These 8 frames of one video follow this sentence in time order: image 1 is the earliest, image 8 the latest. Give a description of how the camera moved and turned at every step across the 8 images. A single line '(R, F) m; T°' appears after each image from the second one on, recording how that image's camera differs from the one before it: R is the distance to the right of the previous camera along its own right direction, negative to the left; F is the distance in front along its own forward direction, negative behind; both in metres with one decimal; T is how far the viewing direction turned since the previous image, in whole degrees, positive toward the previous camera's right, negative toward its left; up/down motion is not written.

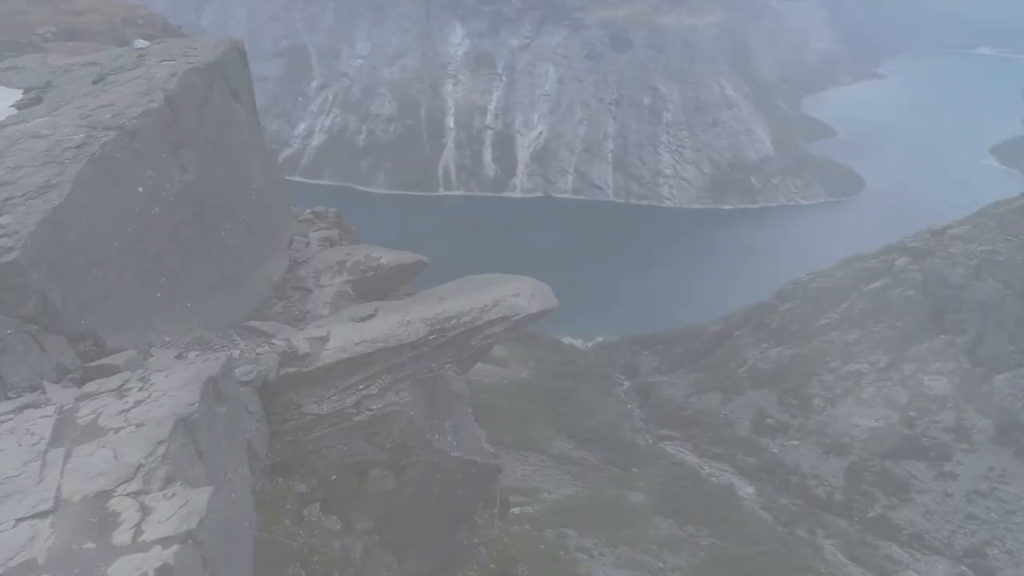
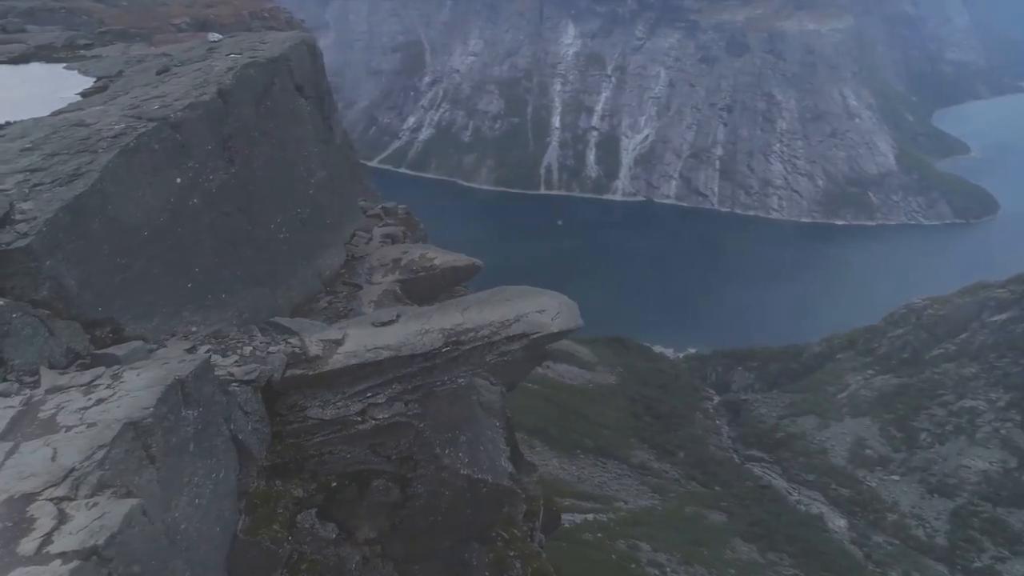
(+1.0, +0.6) m; -8°
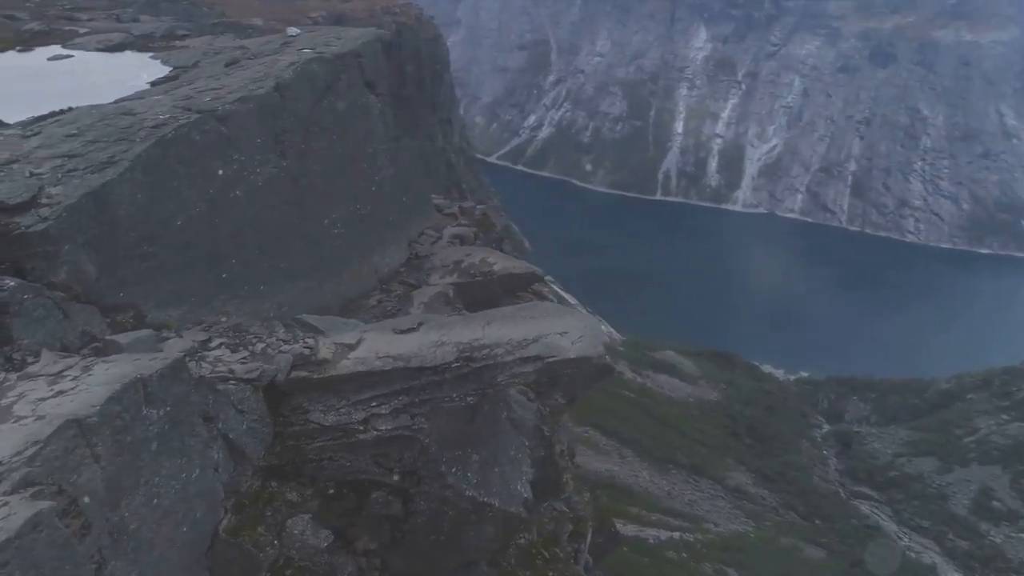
(+1.2, +0.7) m; -9°
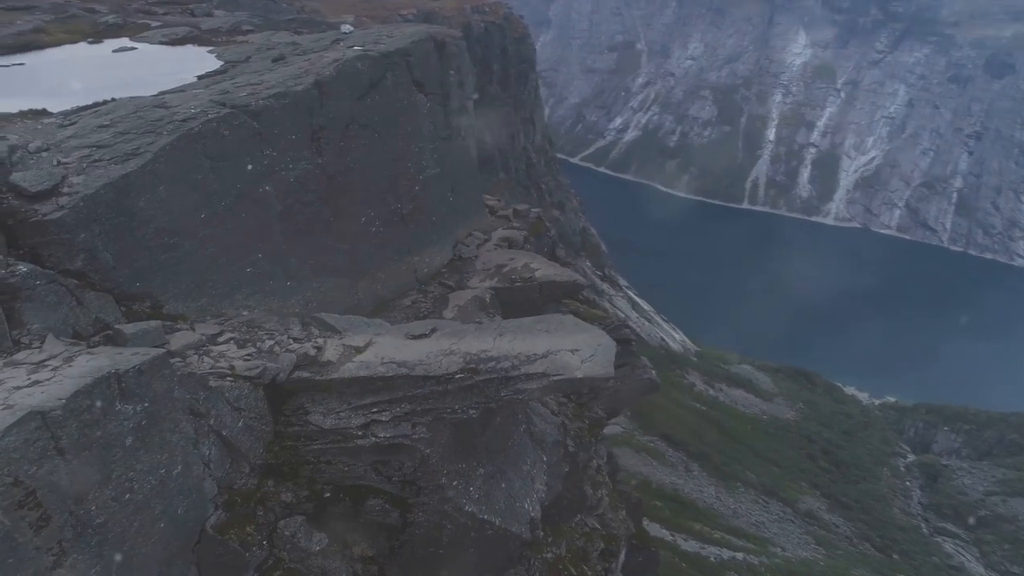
(+0.9, +0.4) m; -6°
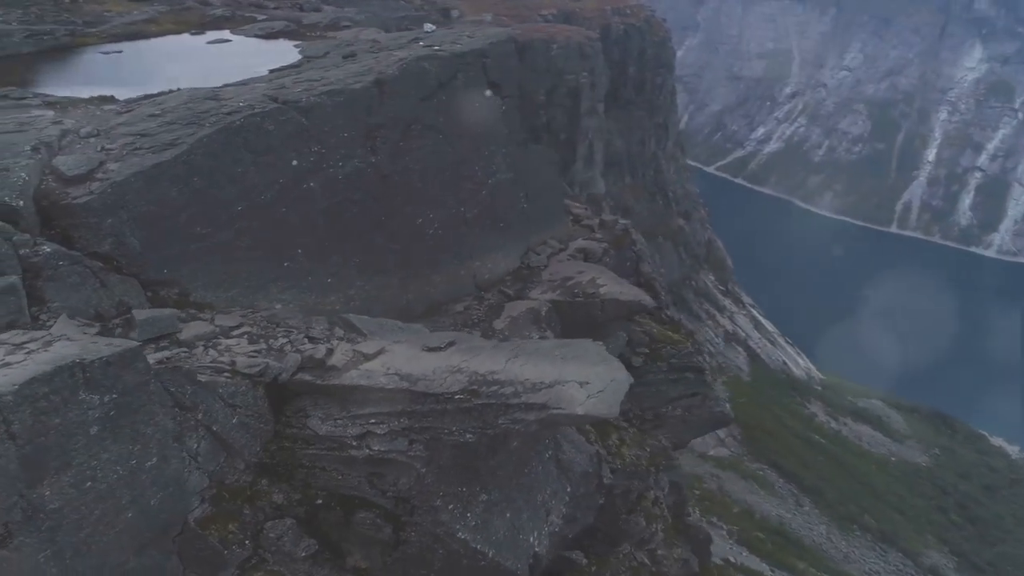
(+1.3, +0.7) m; -10°
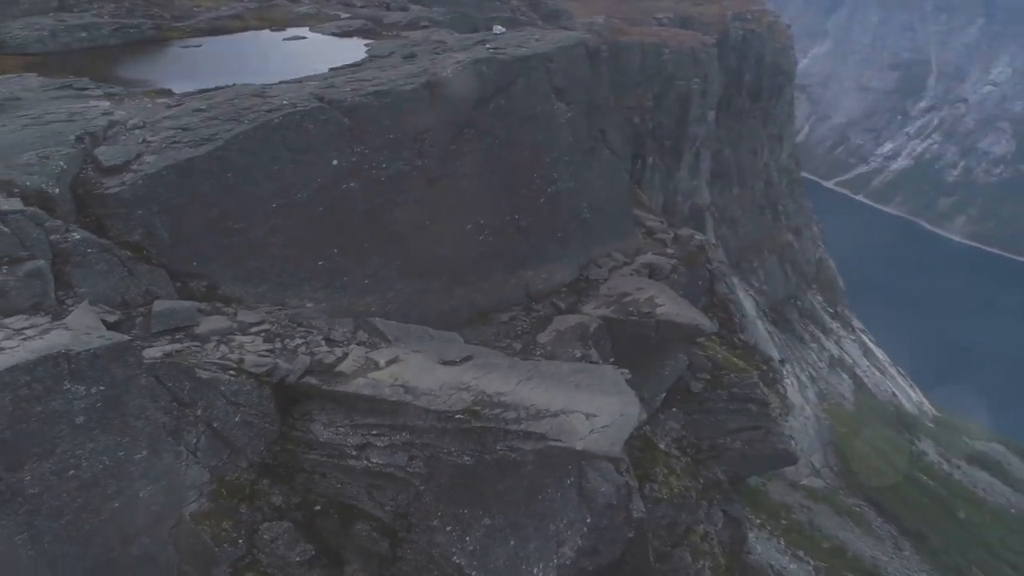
(+1.0, +0.5) m; -8°
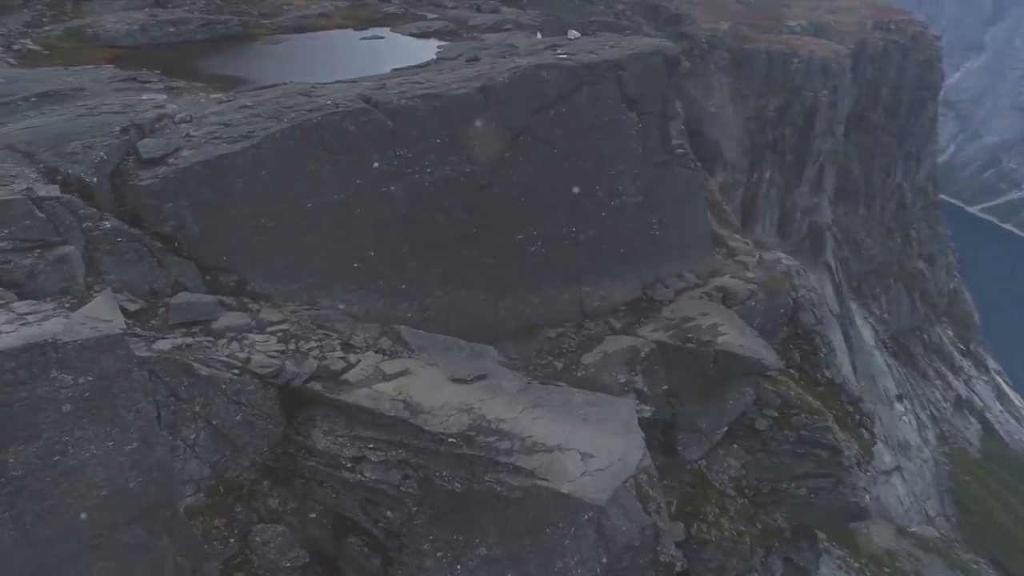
(+1.1, +0.6) m; -9°
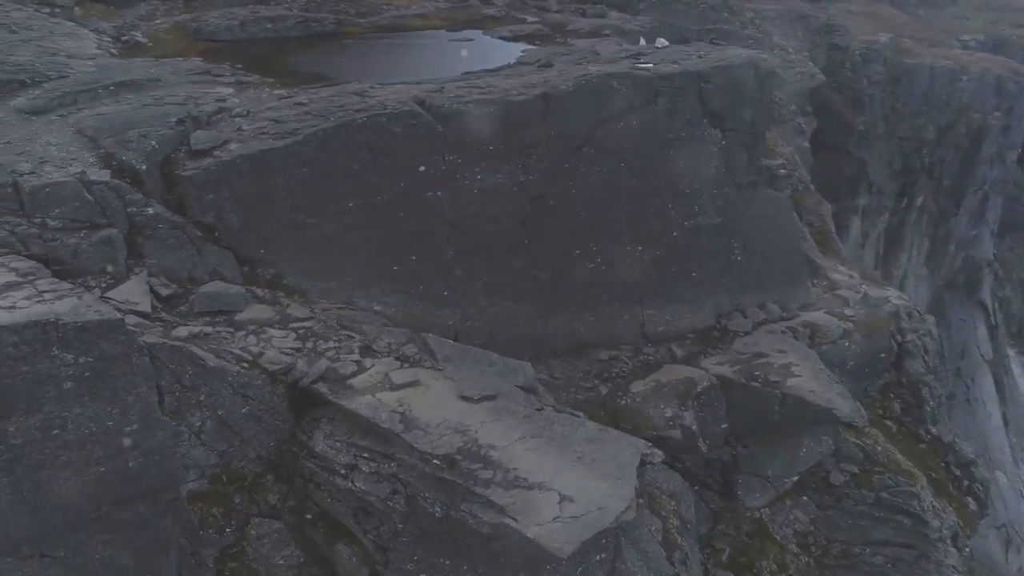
(+1.3, +0.6) m; -10°
